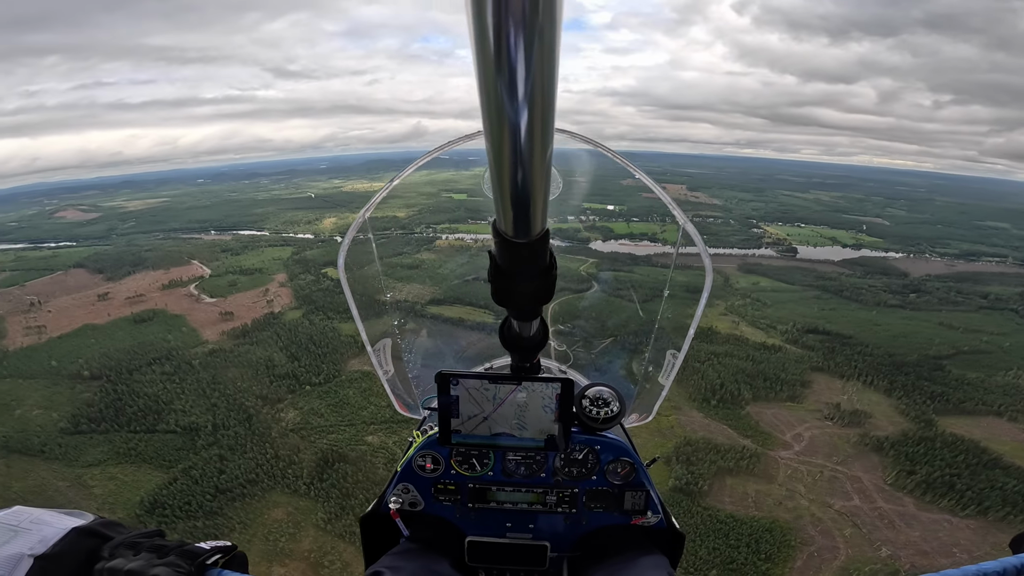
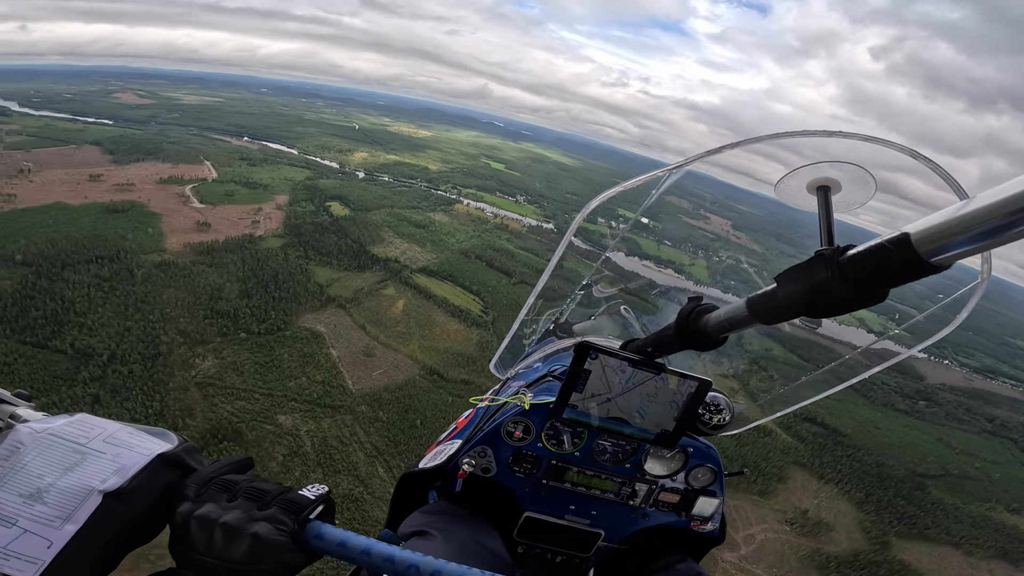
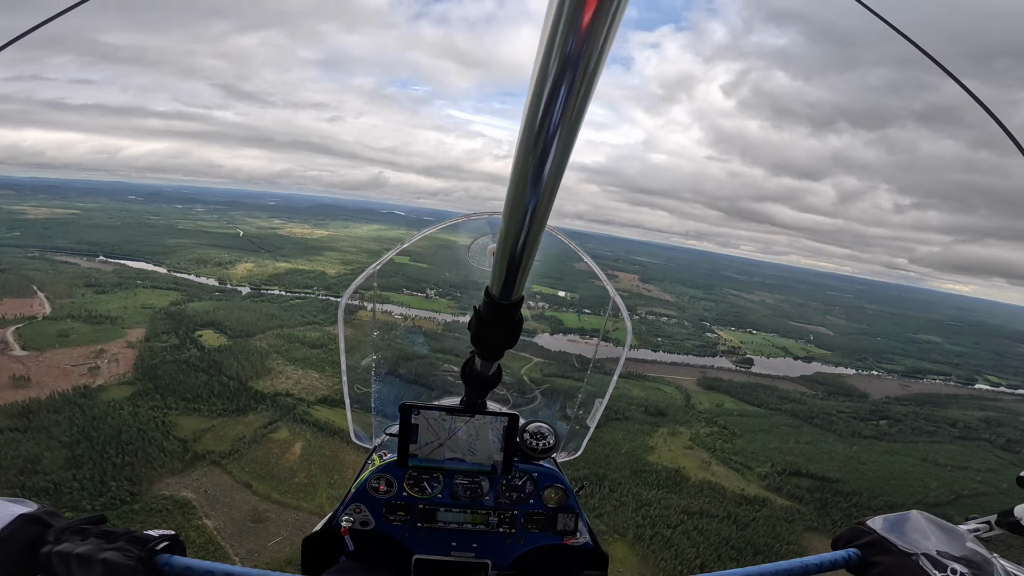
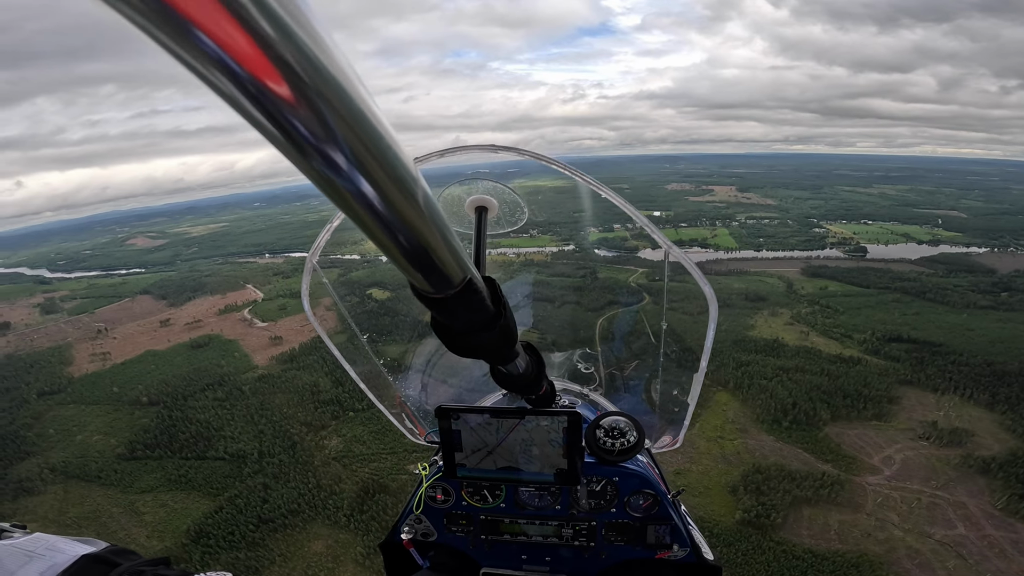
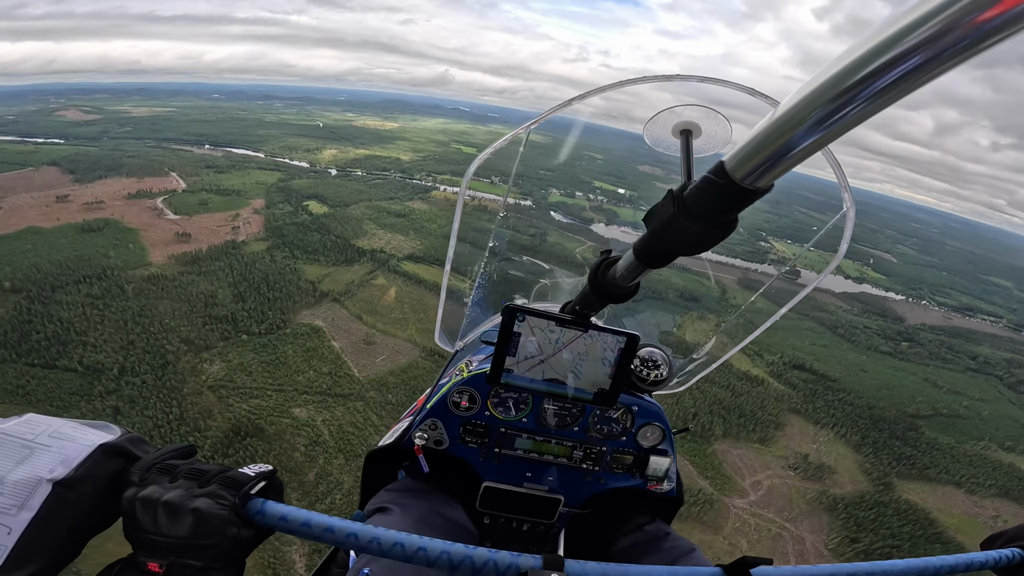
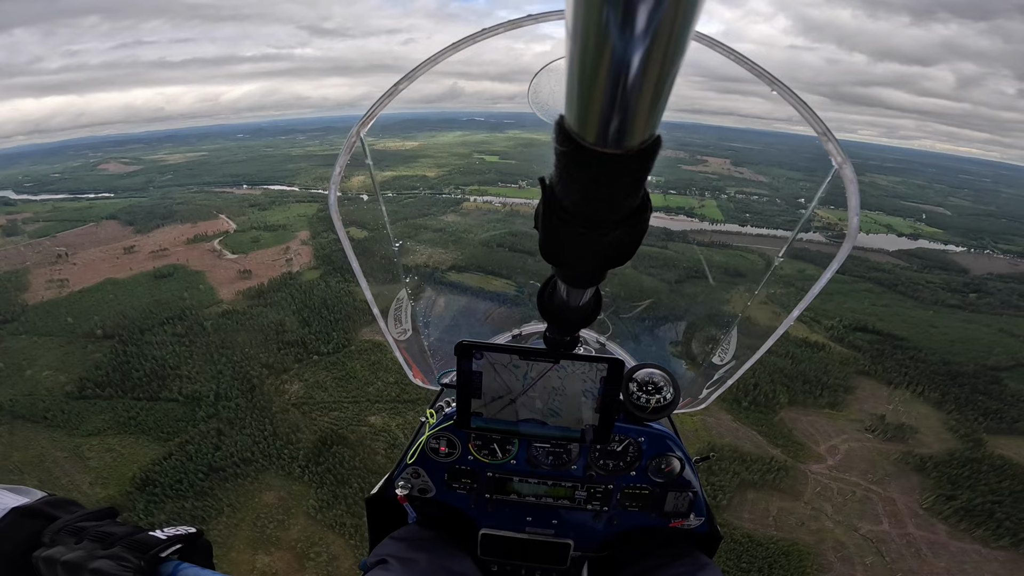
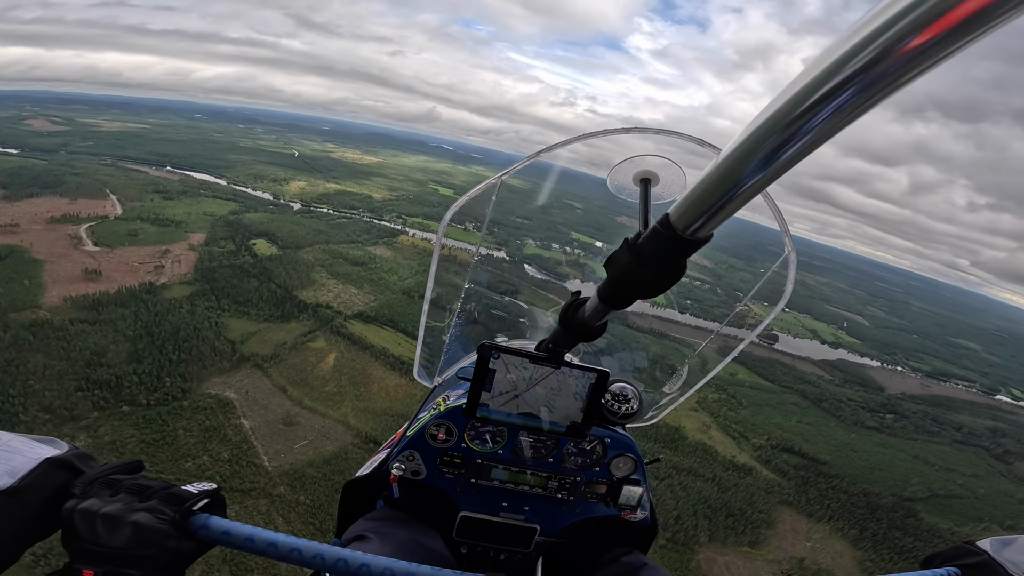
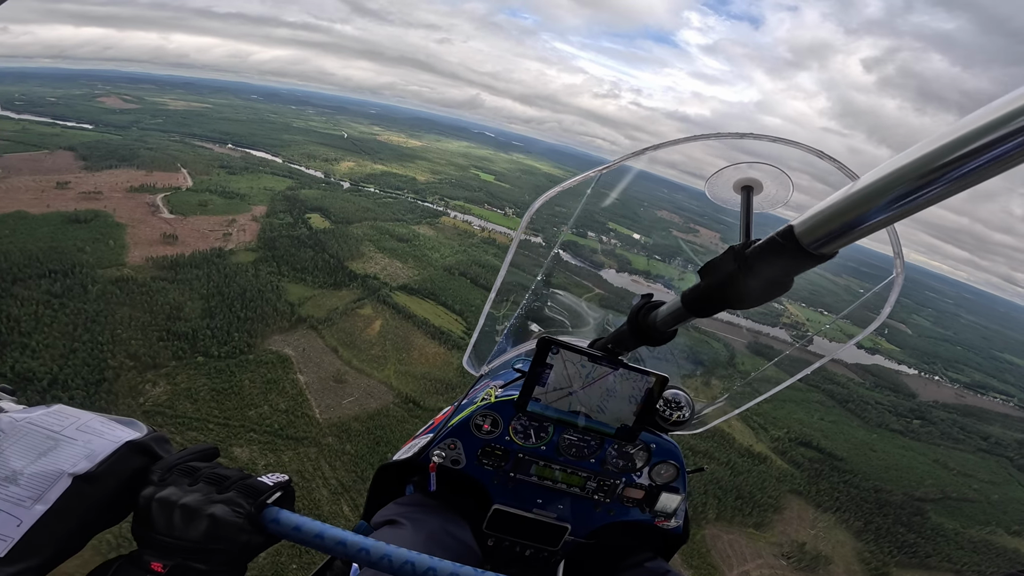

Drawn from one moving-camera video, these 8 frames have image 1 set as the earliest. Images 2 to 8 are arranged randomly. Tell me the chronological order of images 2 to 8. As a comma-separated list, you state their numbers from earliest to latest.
4, 6, 5, 2, 8, 7, 3
